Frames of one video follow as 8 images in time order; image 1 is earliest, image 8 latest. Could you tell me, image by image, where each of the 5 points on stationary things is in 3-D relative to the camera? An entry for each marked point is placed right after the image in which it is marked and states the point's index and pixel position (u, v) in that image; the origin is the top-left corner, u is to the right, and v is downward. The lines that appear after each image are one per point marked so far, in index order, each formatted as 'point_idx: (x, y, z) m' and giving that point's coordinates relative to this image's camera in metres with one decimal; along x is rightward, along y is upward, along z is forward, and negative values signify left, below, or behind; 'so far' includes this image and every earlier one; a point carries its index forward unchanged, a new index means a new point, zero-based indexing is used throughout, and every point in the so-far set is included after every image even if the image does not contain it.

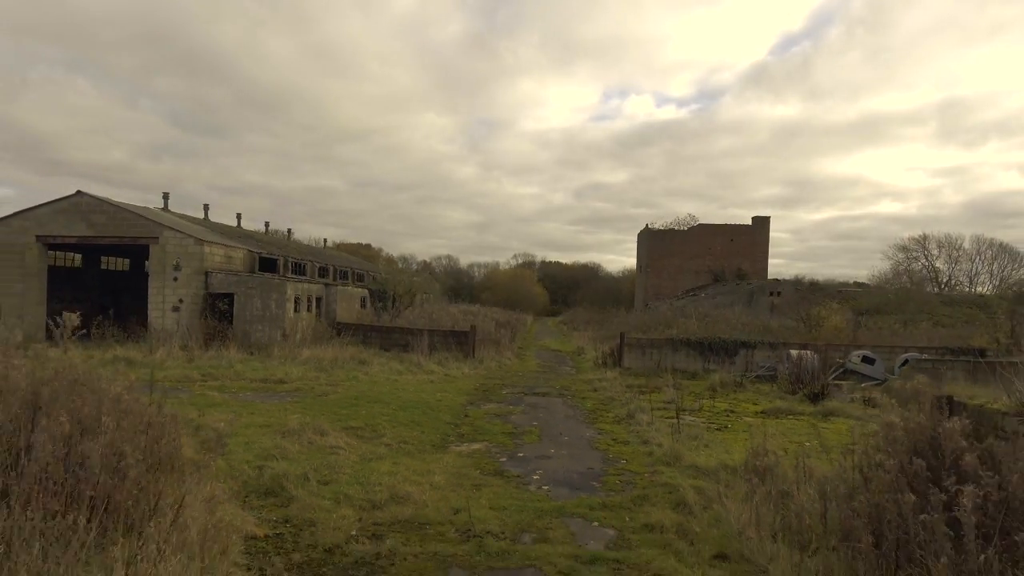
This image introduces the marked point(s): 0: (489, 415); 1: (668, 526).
0: (-0.3, -1.7, +9.4) m
1: (+1.1, -1.7, +4.8) m
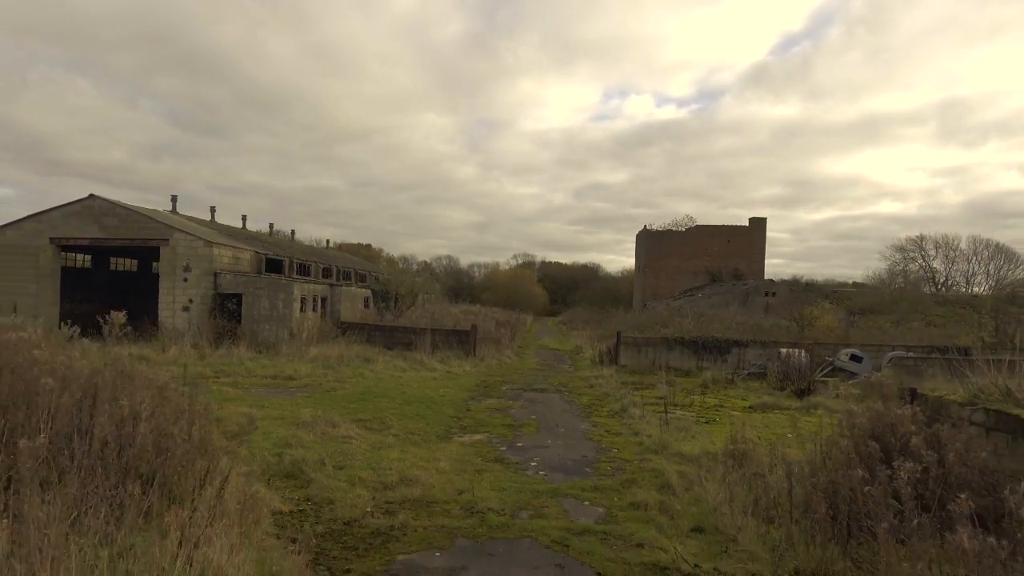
0: (-0.3, -1.7, +9.9) m
1: (+1.1, -1.7, +5.3) m
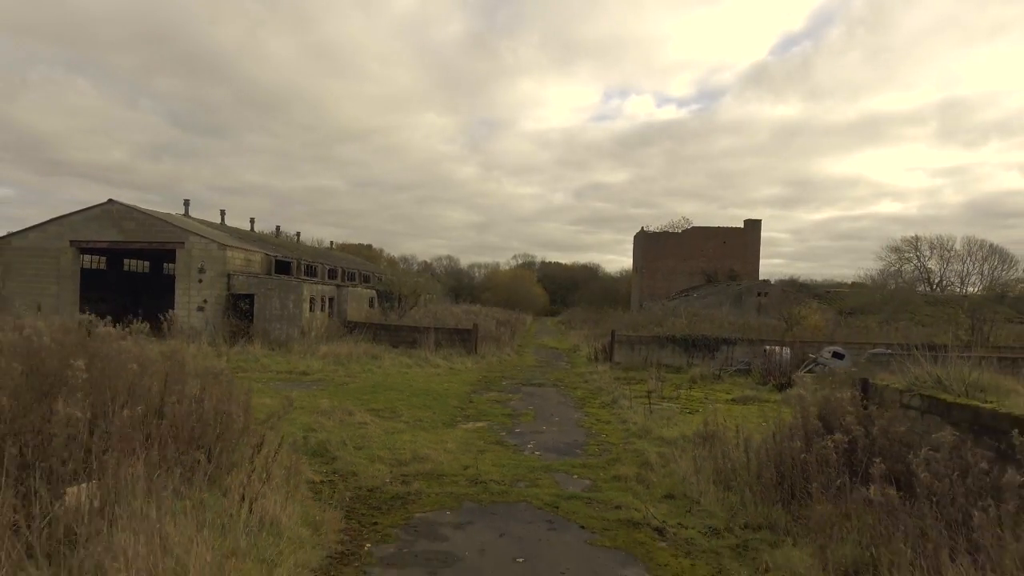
0: (-0.3, -1.8, +10.7) m
1: (+1.1, -1.7, +6.2) m
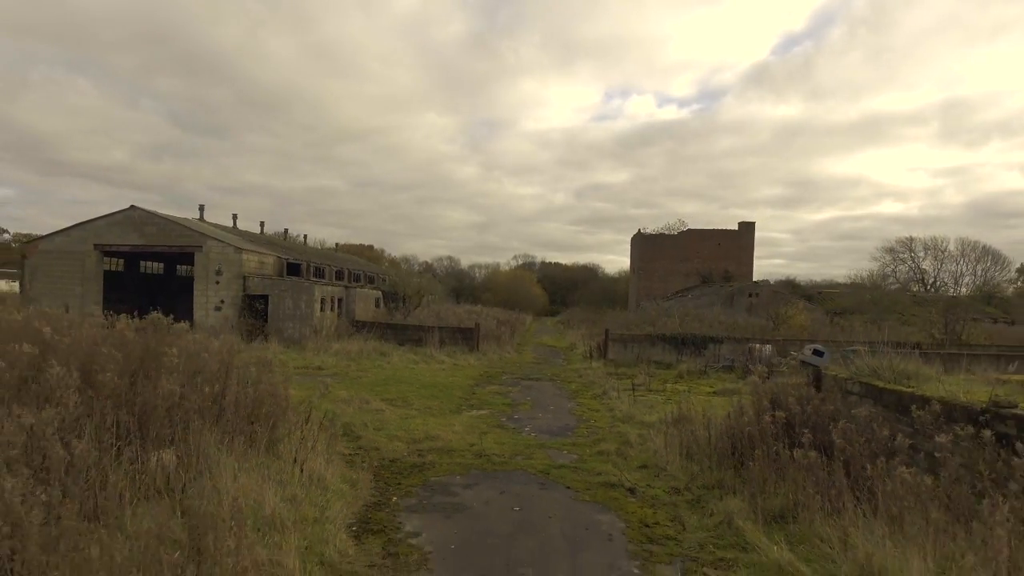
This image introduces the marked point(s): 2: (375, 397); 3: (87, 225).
0: (-0.3, -1.8, +11.8) m
1: (+1.1, -1.7, +7.2) m
2: (-2.0, -1.6, +10.3) m
3: (-12.3, +1.8, +19.9) m
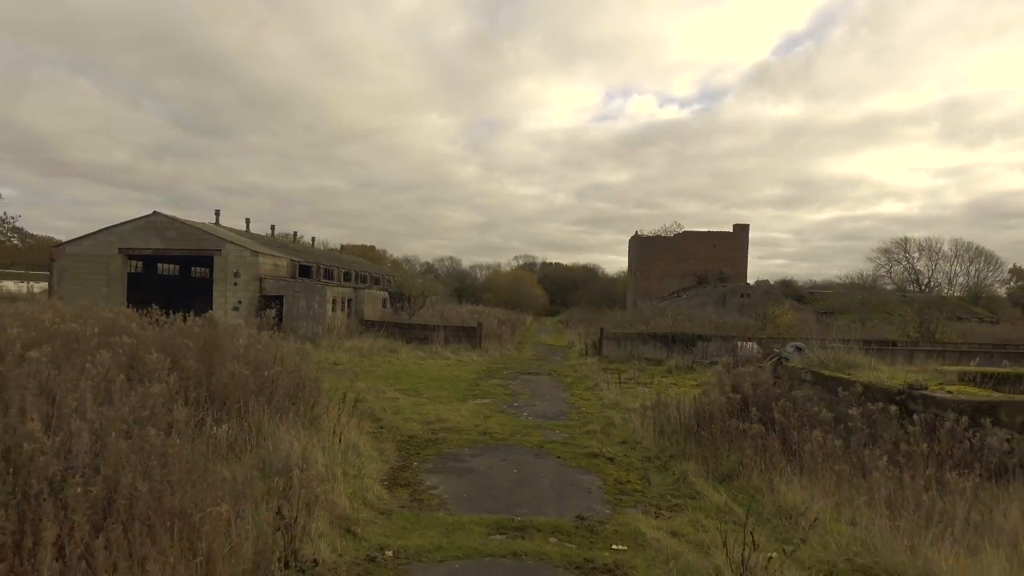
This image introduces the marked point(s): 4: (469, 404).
0: (-0.3, -1.8, +13.0) m
1: (+1.1, -1.7, +8.4) m
2: (-2.0, -1.7, +11.5) m
3: (-12.3, +1.8, +21.1) m
4: (-0.6, -1.7, +10.2) m
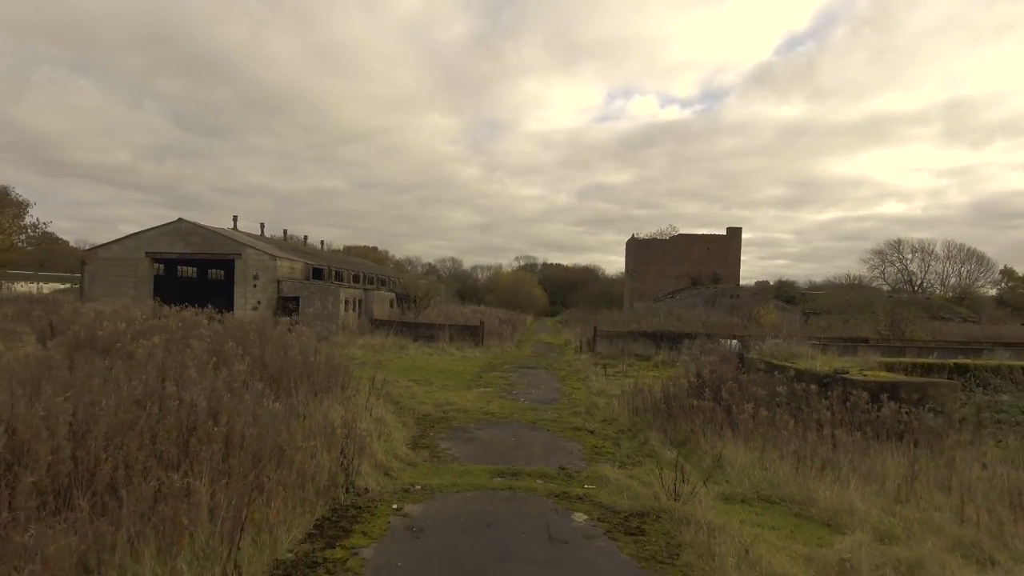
0: (-0.3, -1.9, +14.5) m
1: (+1.0, -1.8, +9.9) m
2: (-2.1, -1.7, +13.0) m
3: (-12.3, +1.7, +22.6) m
4: (-0.7, -1.8, +11.7) m
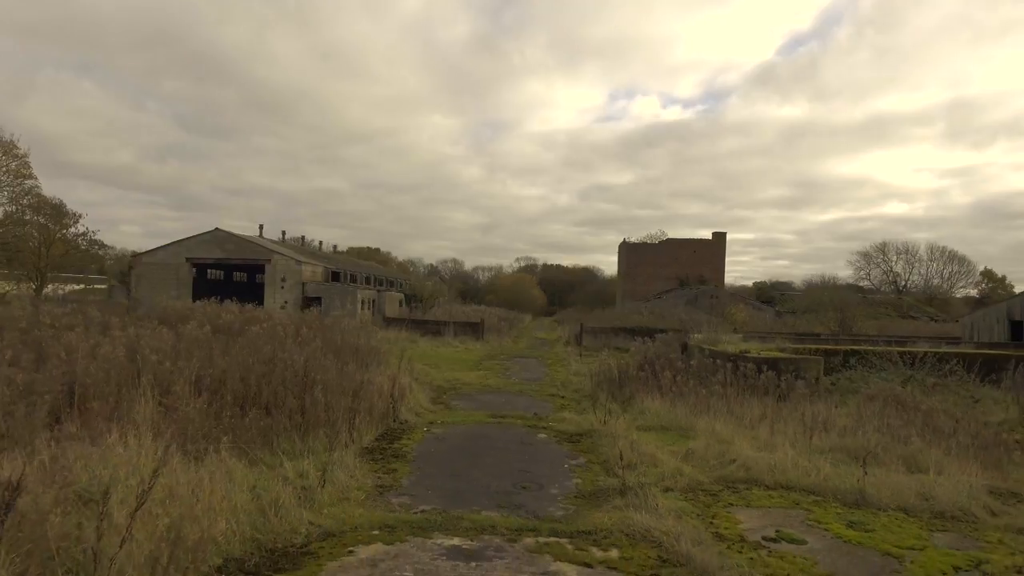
0: (-0.5, -1.9, +17.5) m
1: (+0.9, -1.8, +12.9) m
2: (-2.2, -1.7, +16.0) m
3: (-12.4, +1.7, +25.6) m
4: (-0.8, -1.8, +14.7) m
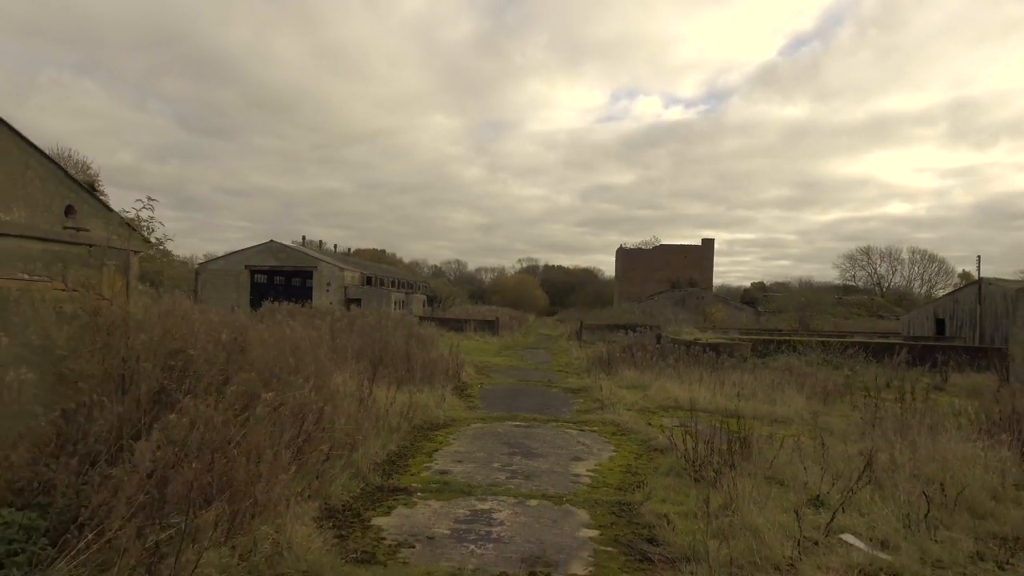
0: (0.0, -2.0, +21.9) m
1: (+1.3, -2.0, +17.4) m
2: (-1.7, -1.9, +20.4) m
3: (-11.9, +1.6, +30.1) m
4: (-0.4, -1.9, +19.2) m
